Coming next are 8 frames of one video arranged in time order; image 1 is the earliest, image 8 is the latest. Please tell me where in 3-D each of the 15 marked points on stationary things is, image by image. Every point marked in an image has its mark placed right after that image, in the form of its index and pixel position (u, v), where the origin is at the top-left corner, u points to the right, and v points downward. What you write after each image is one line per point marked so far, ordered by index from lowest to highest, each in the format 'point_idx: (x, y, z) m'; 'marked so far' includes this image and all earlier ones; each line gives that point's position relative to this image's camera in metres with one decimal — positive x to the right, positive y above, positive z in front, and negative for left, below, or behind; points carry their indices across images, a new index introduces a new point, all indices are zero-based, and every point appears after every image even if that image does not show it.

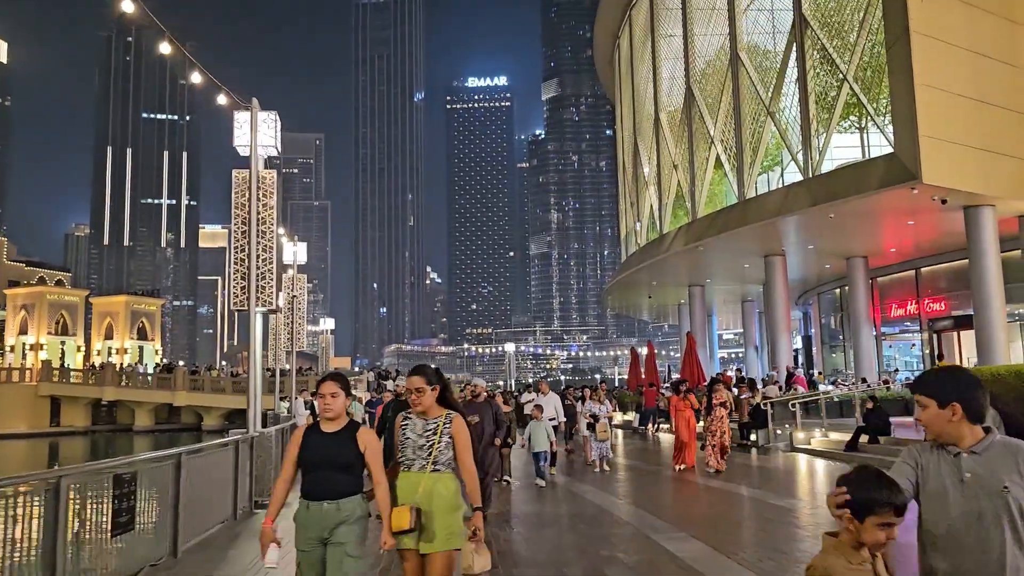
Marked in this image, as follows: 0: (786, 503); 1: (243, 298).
0: (+4.1, -3.3, +11.8) m
1: (-3.9, -0.1, +11.3) m
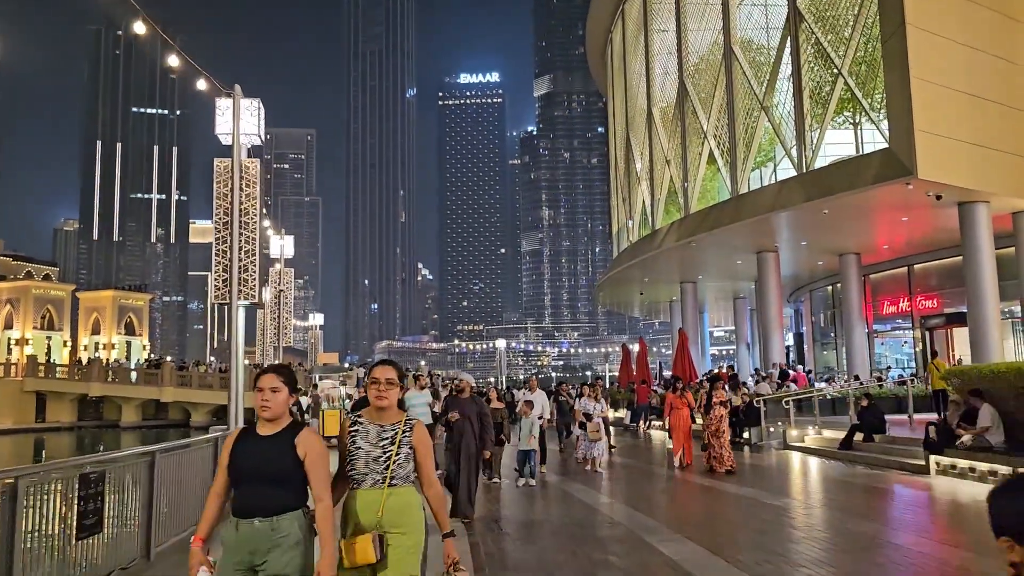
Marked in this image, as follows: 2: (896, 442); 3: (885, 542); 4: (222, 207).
0: (+4.0, -3.2, +11.6) m
1: (-4.1, 0.0, +11.0) m
2: (+7.7, -3.1, +15.6) m
3: (+4.3, -3.0, +9.1) m
4: (-4.2, +1.2, +11.2) m
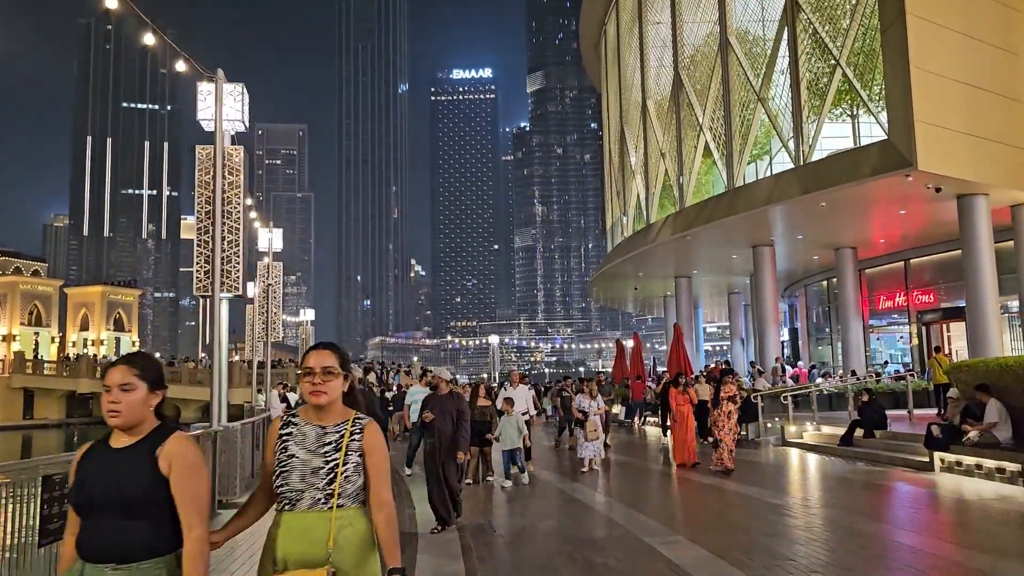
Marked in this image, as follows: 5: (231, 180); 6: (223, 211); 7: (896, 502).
0: (+3.9, -3.1, +11.3) m
1: (-4.2, +0.1, +10.6) m
2: (+7.6, -2.9, +15.3) m
3: (+4.2, -2.9, +8.8) m
4: (-4.3, +1.3, +10.8) m
5: (-4.0, +1.5, +10.9) m
6: (-4.0, +1.1, +10.8) m
7: (+5.6, -3.1, +11.4) m
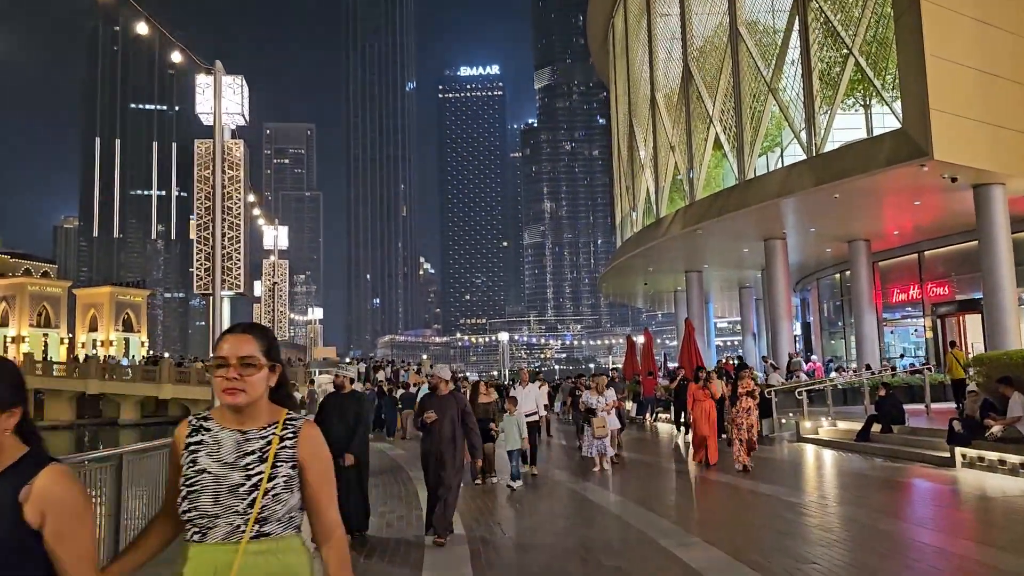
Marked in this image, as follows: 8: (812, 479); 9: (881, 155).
0: (+4.0, -3.0, +10.9) m
1: (-4.1, +0.1, +10.3) m
2: (+7.8, -2.8, +14.9) m
3: (+4.3, -2.8, +8.5) m
4: (-4.2, +1.3, +10.5) m
5: (-3.9, +1.6, +10.7) m
6: (-3.9, +1.1, +10.6) m
7: (+5.8, -3.0, +11.1) m
8: (+5.0, -3.2, +13.0) m
9: (+9.4, +3.4, +19.8) m
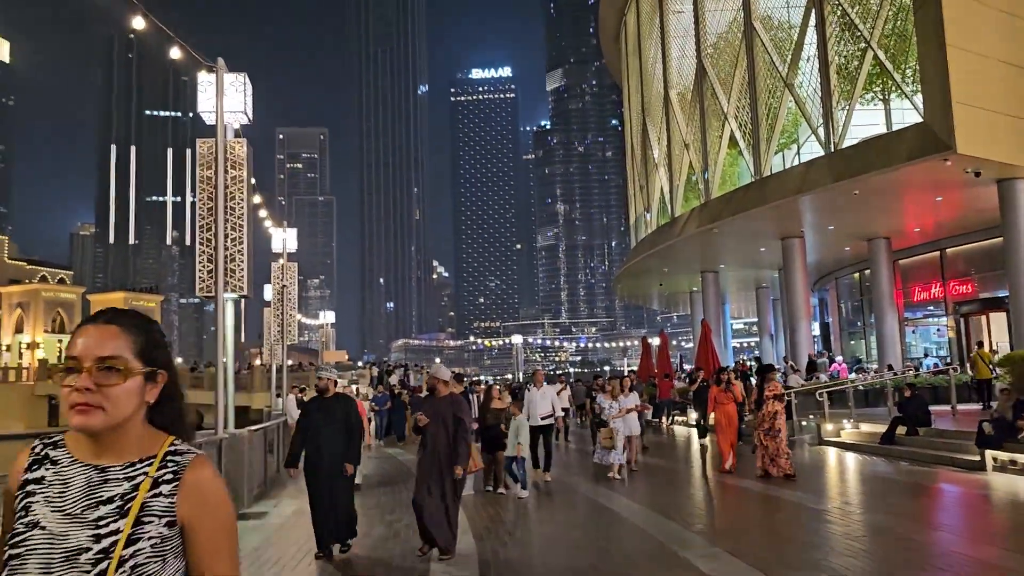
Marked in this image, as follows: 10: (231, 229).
0: (+4.2, -3.0, +10.5) m
1: (-3.9, +0.1, +10.1) m
2: (+8.0, -2.7, +14.4) m
3: (+4.5, -2.7, +8.0) m
4: (-4.1, +1.3, +10.3) m
5: (-3.7, +1.5, +10.4) m
6: (-3.8, +1.1, +10.3) m
7: (+5.9, -3.0, +10.6) m
8: (+5.2, -3.2, +12.6) m
9: (+9.7, +3.4, +19.2) m
10: (-3.7, +0.8, +10.3) m
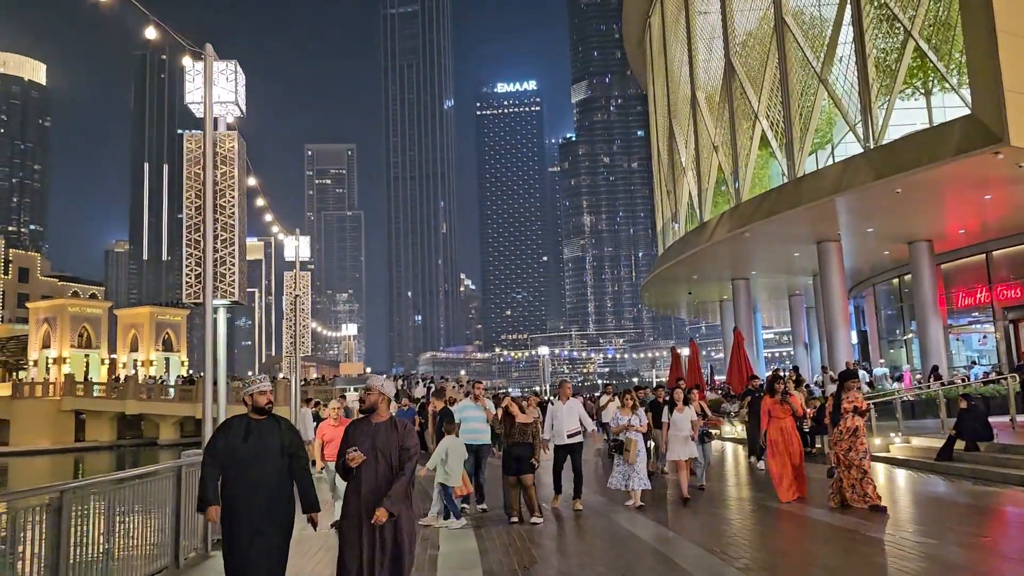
0: (+4.4, -3.0, +9.4) m
1: (-3.7, 0.0, +9.2) m
2: (+8.4, -2.8, +13.1) m
3: (+4.6, -2.7, +6.9) m
4: (-3.9, +1.2, +9.5) m
5: (-3.6, +1.5, +9.6) m
6: (-3.6, +1.0, +9.5) m
7: (+6.2, -3.0, +9.4) m
8: (+5.5, -3.2, +11.4) m
9: (+10.1, +3.4, +18.0) m
10: (-3.5, +0.7, +9.5) m
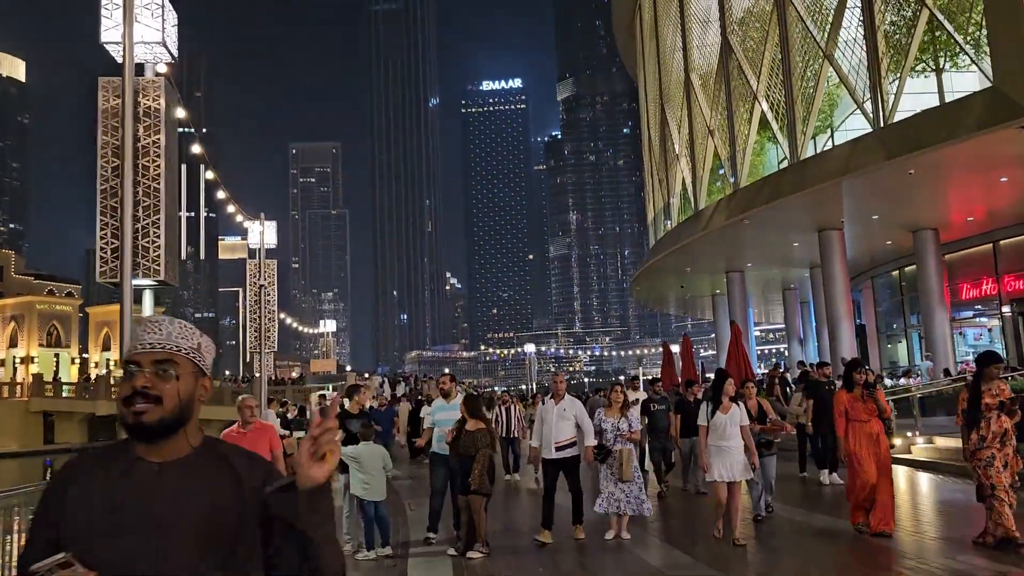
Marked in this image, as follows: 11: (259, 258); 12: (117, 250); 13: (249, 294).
0: (+4.3, -2.7, +7.9) m
1: (-3.9, +0.2, +7.6) m
2: (+8.1, -2.5, +11.7) m
3: (+4.5, -2.4, +5.4) m
4: (-4.1, +1.4, +7.9) m
5: (-3.7, +1.7, +8.0) m
6: (-3.8, +1.2, +7.9) m
7: (+6.0, -2.7, +8.0) m
8: (+5.3, -2.9, +9.9) m
9: (+9.8, +3.6, +16.6) m
10: (-3.7, +0.9, +7.9) m
11: (-6.2, +0.7, +19.3) m
12: (-3.9, +0.4, +7.7) m
13: (-6.5, -0.1, +19.6) m
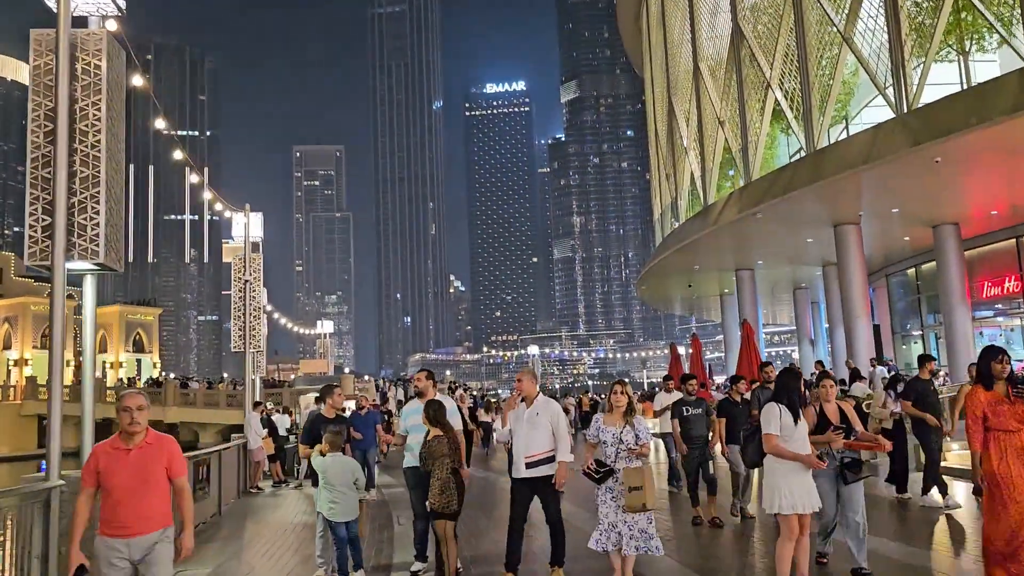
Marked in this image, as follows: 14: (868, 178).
0: (+4.2, -2.6, +6.8) m
1: (-3.9, +0.4, +6.6) m
2: (+8.1, -2.4, +10.6) m
3: (+4.4, -2.3, +4.3) m
4: (-4.1, +1.6, +6.8) m
5: (-3.8, +1.8, +7.0) m
6: (-3.8, +1.4, +6.8) m
7: (+6.0, -2.6, +6.9) m
8: (+5.3, -2.8, +8.8) m
9: (+9.8, +3.7, +15.5) m
10: (-3.7, +1.1, +6.8) m
11: (-6.1, +0.8, +18.2) m
12: (-3.9, +0.5, +6.6) m
13: (-6.5, 0.0, +18.5) m
14: (+9.1, +2.8, +19.8) m
